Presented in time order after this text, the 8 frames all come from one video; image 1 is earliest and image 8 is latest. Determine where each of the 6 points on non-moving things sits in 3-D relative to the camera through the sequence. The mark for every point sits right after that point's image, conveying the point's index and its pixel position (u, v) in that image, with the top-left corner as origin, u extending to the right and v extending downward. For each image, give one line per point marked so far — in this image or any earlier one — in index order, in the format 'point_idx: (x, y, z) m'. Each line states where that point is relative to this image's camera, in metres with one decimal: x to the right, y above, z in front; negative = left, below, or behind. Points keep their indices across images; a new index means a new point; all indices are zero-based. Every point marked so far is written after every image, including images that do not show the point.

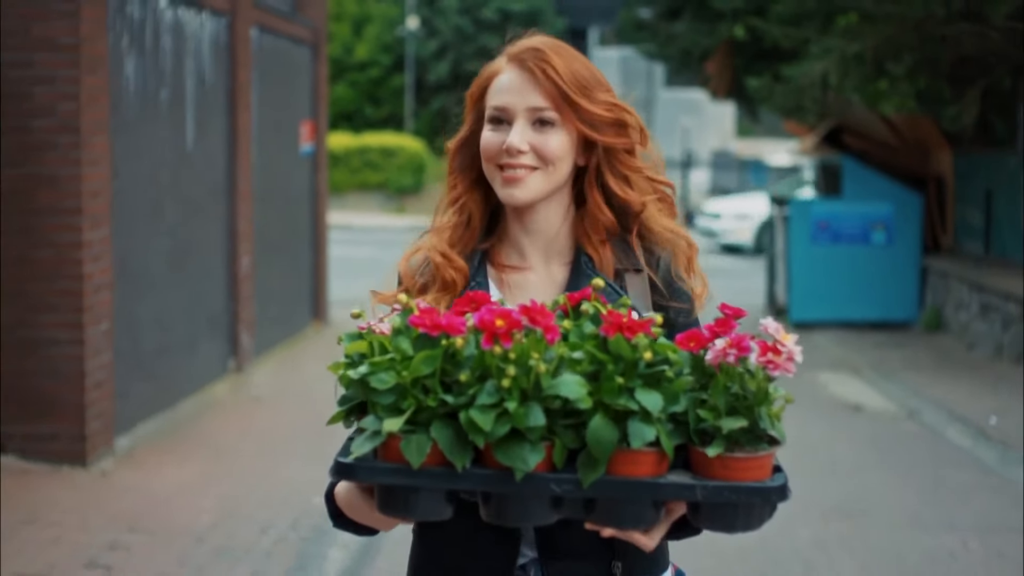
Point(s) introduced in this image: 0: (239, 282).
0: (-2.0, 0.0, +10.0) m
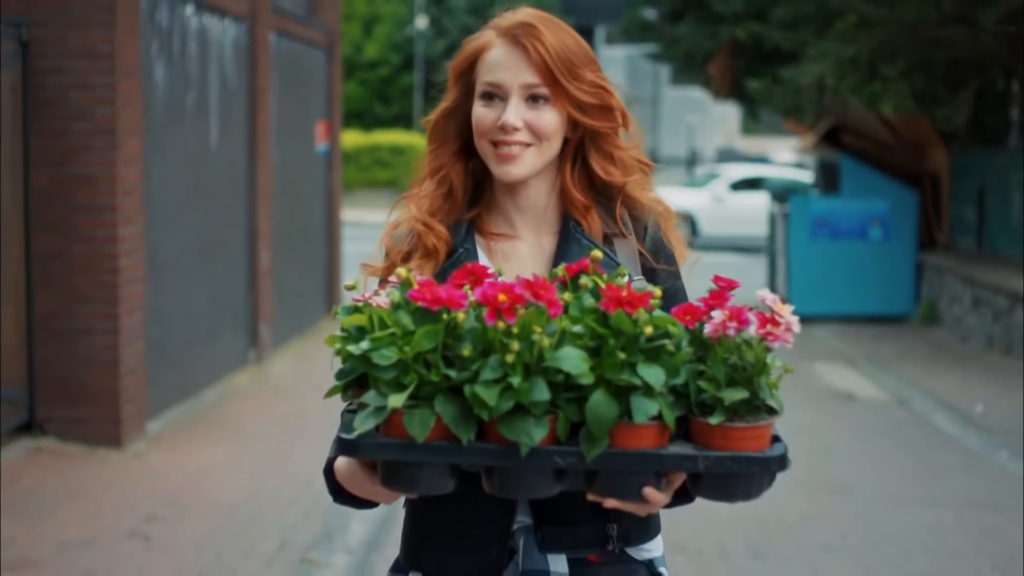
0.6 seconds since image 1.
0: (-2.0, +0.1, +10.5) m
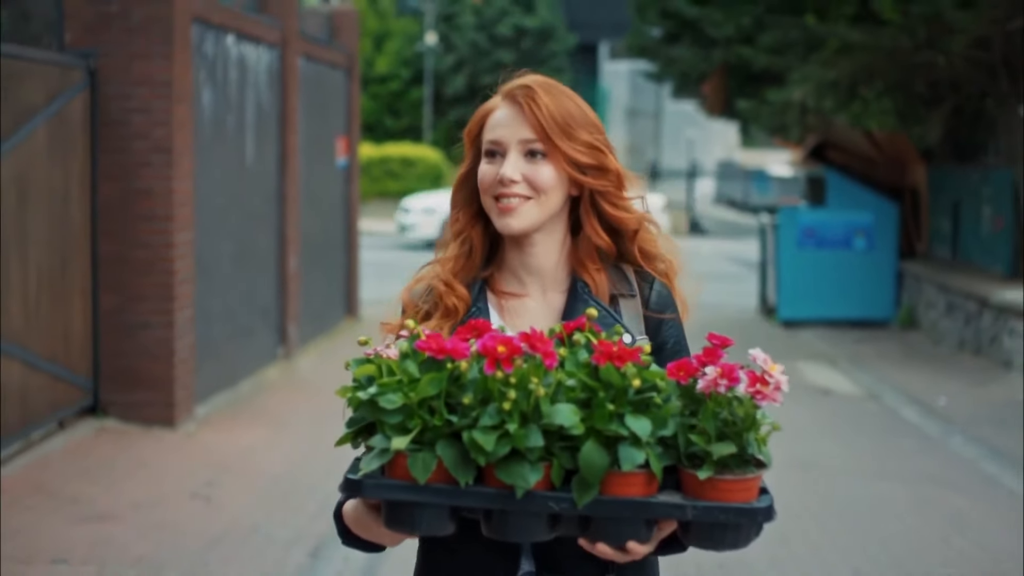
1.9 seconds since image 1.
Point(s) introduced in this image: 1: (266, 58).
0: (-1.9, +0.1, +11.5) m
1: (-2.0, +1.8, +10.8) m
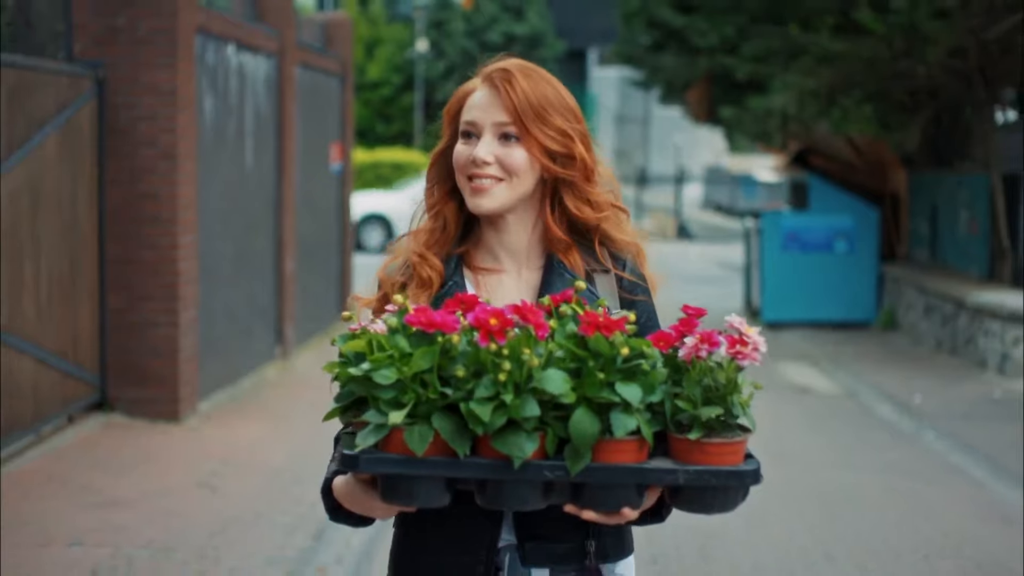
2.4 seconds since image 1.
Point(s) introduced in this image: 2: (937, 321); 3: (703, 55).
0: (-2.0, +0.1, +11.8) m
1: (-2.0, +1.8, +11.1) m
2: (+4.3, -0.3, +13.7) m
3: (+2.3, +2.8, +16.0) m
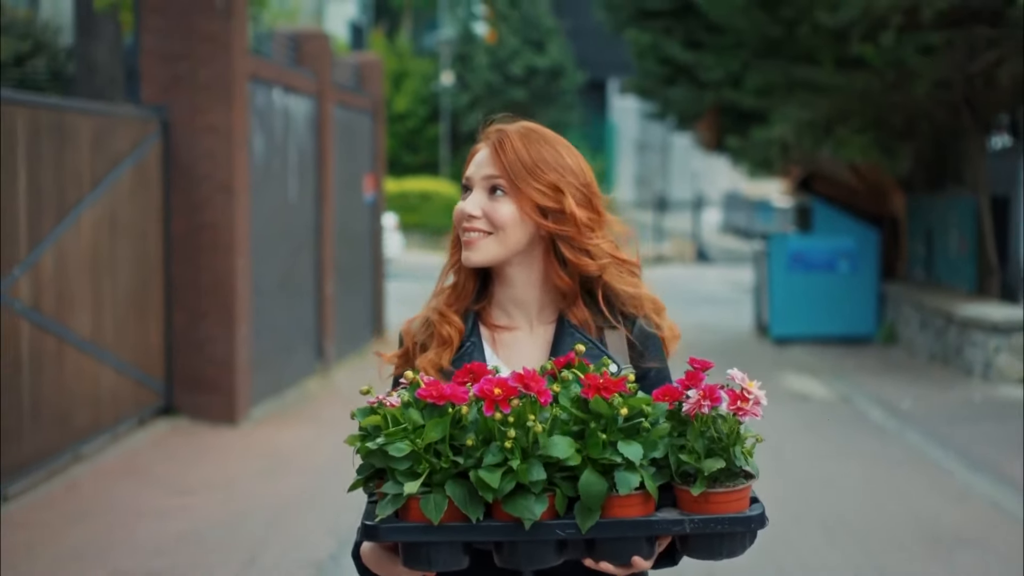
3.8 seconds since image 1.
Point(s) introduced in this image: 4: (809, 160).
0: (-1.8, -0.1, +12.9) m
1: (-1.9, +1.6, +12.3) m
2: (+4.6, -0.5, +14.7) m
3: (+2.5, +2.5, +17.1) m
4: (+3.6, +1.6, +16.5) m
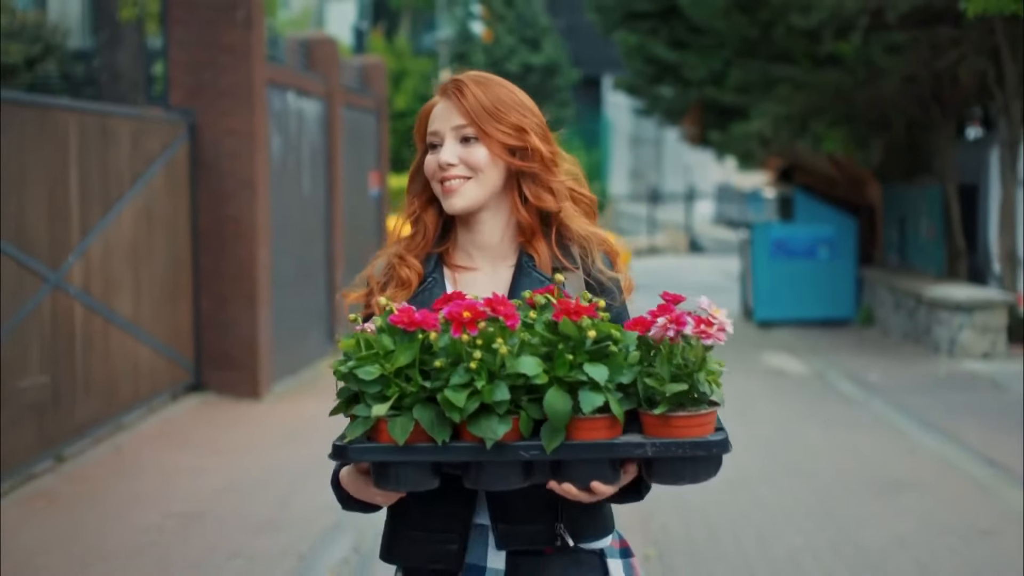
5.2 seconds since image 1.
0: (-1.8, 0.0, +13.9) m
1: (-1.9, +1.8, +13.2) m
2: (+4.5, -0.3, +15.6) m
3: (+2.5, +2.7, +18.1) m
4: (+3.6, +1.8, +17.5) m
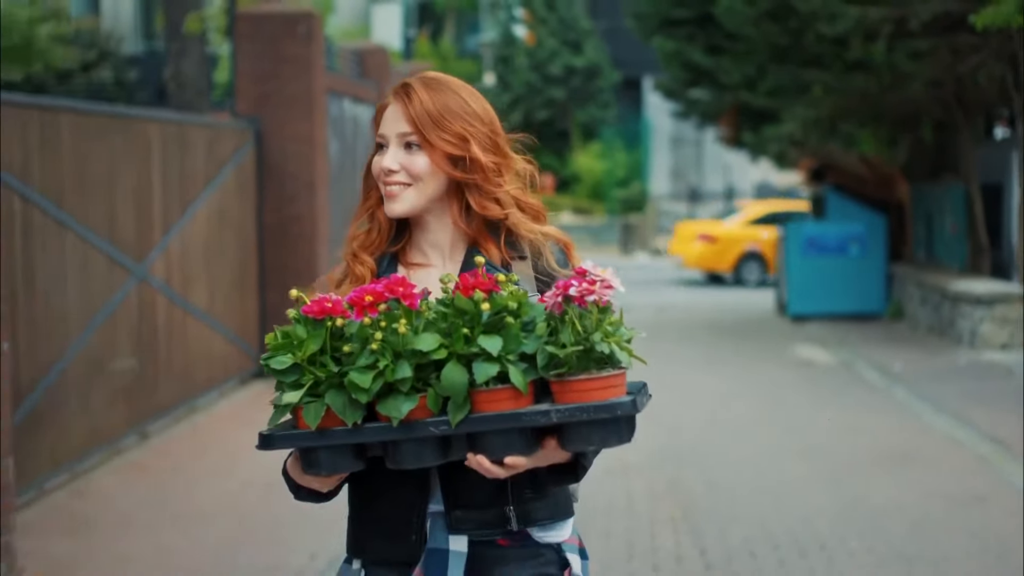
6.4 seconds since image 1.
0: (-1.4, 0.0, +14.8) m
1: (-1.5, +1.8, +14.1) m
2: (+5.0, -0.3, +16.3) m
3: (+3.0, +2.8, +18.8) m
4: (+4.2, +1.8, +18.2) m
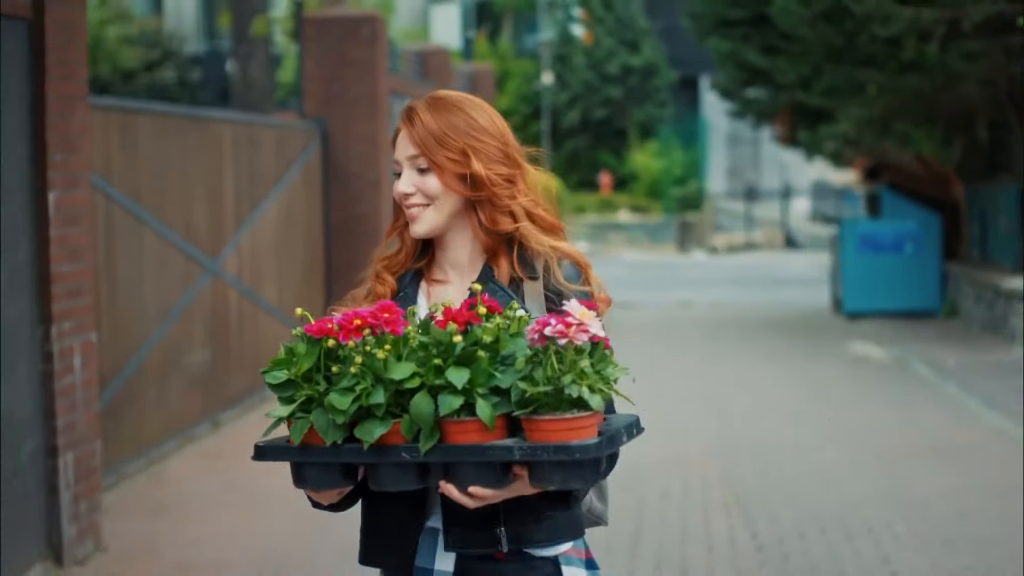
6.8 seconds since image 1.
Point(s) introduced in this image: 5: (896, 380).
0: (-0.7, +0.1, +15.2) m
1: (-0.9, +1.9, +14.5) m
2: (+5.7, -0.2, +16.4) m
3: (+3.9, +2.8, +19.0) m
4: (+4.9, +1.9, +18.4) m
5: (+3.6, -0.9, +12.8) m
